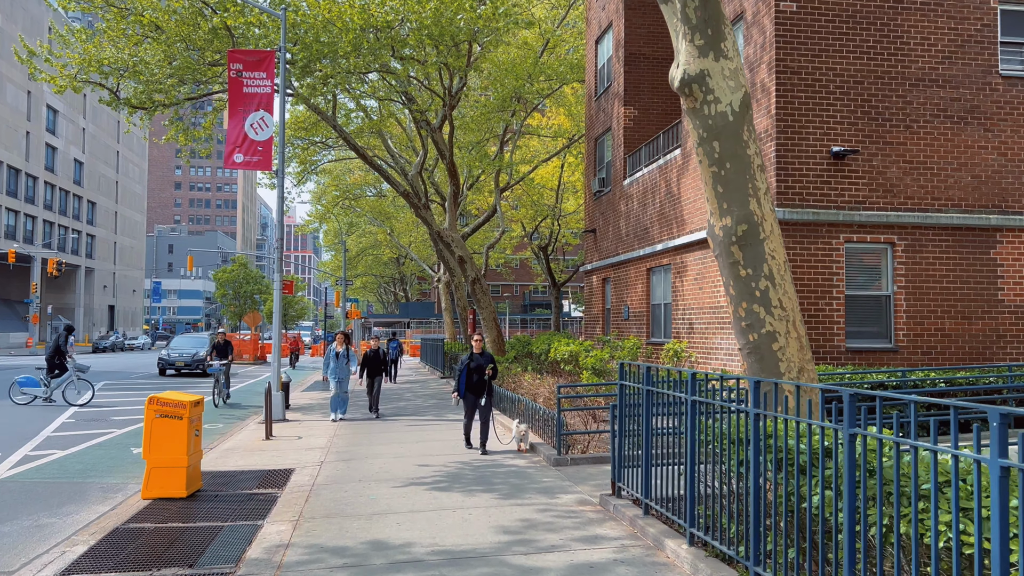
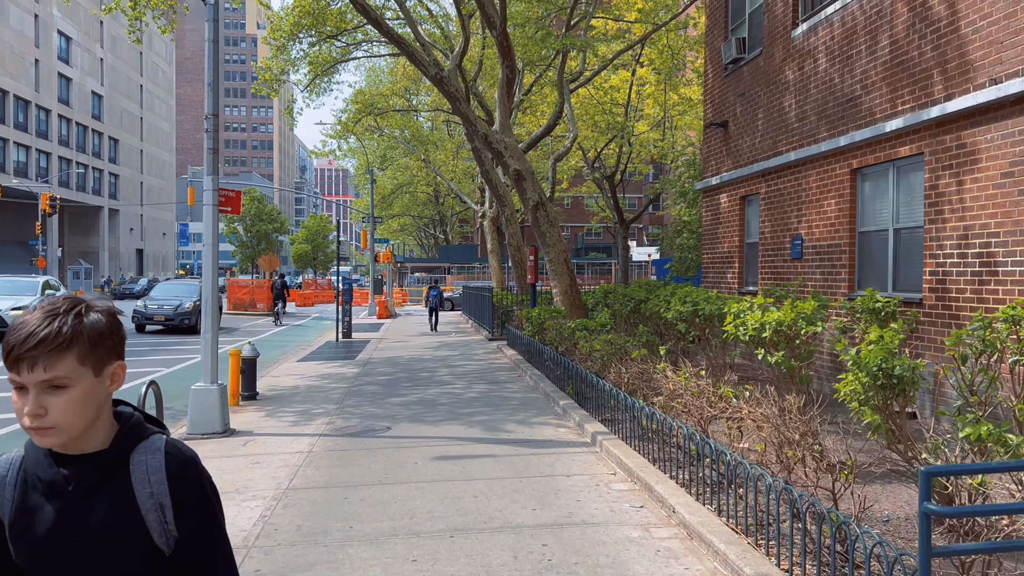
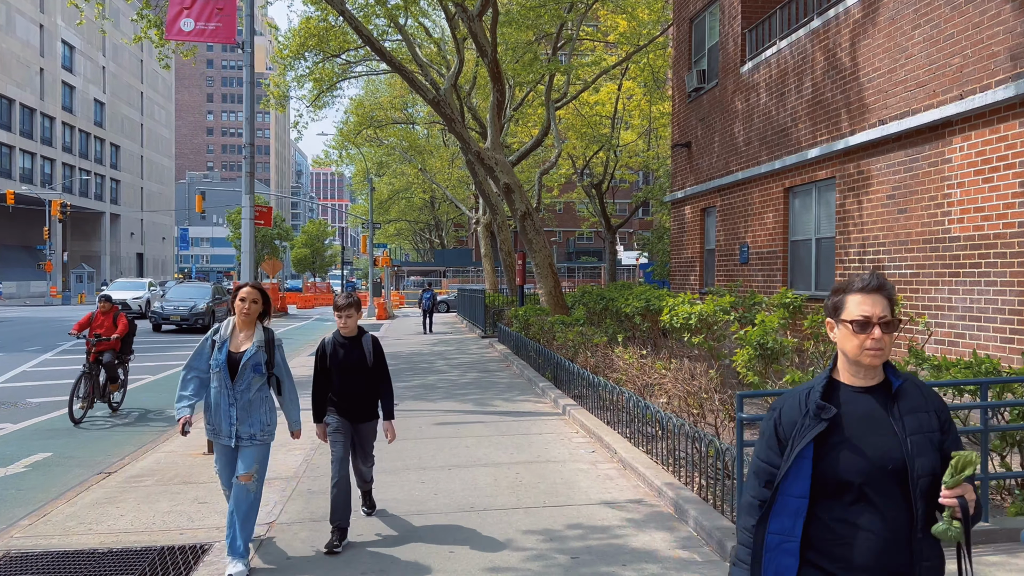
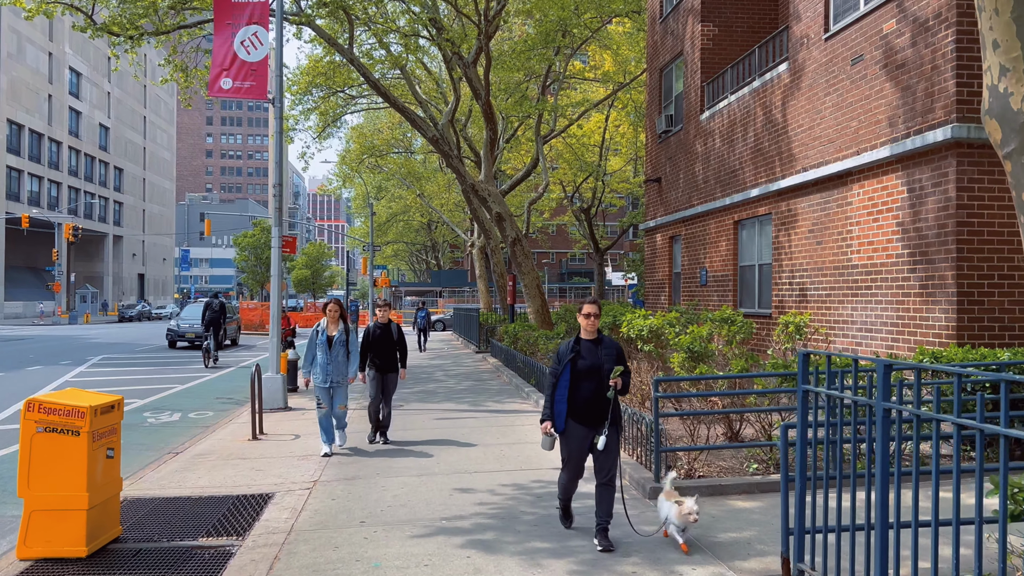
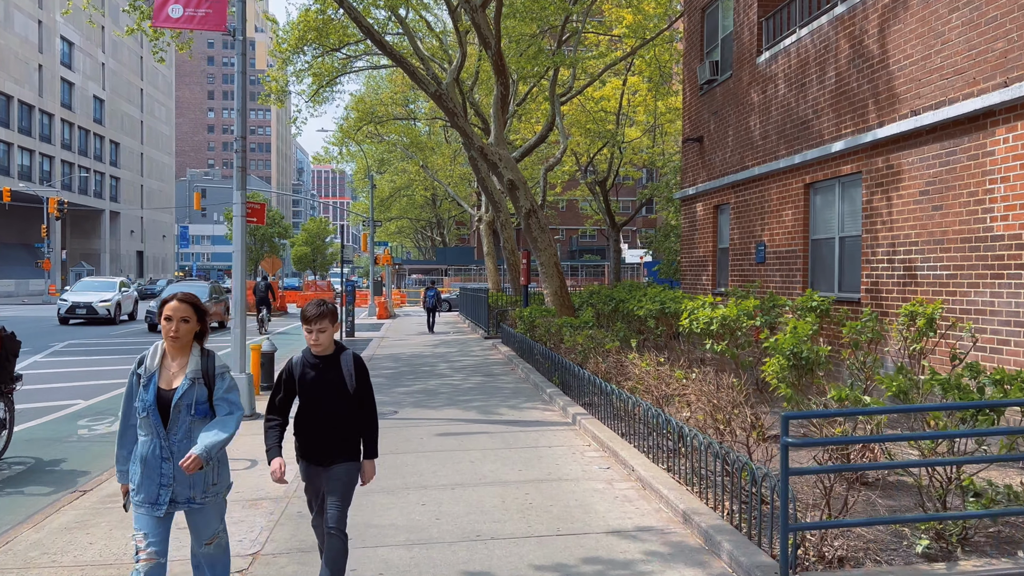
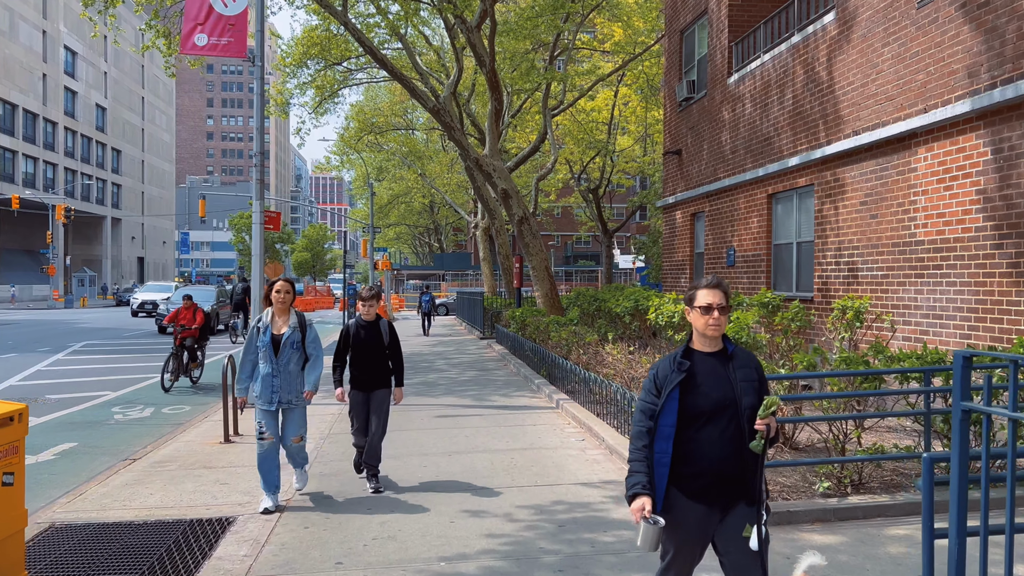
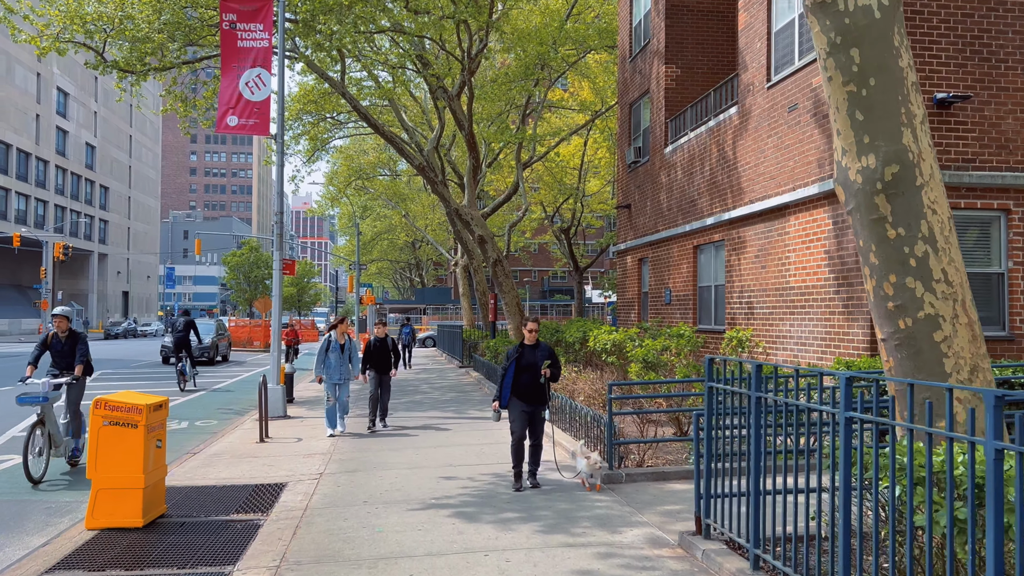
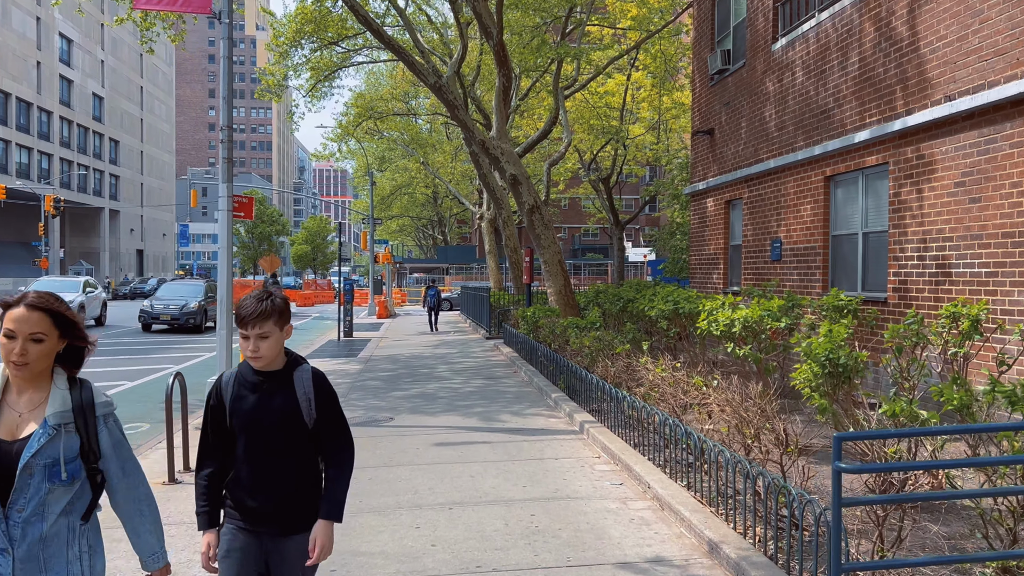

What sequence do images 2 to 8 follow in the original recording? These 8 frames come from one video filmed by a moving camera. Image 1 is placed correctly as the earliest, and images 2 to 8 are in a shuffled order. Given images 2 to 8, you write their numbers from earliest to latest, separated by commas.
7, 4, 6, 3, 5, 8, 2
